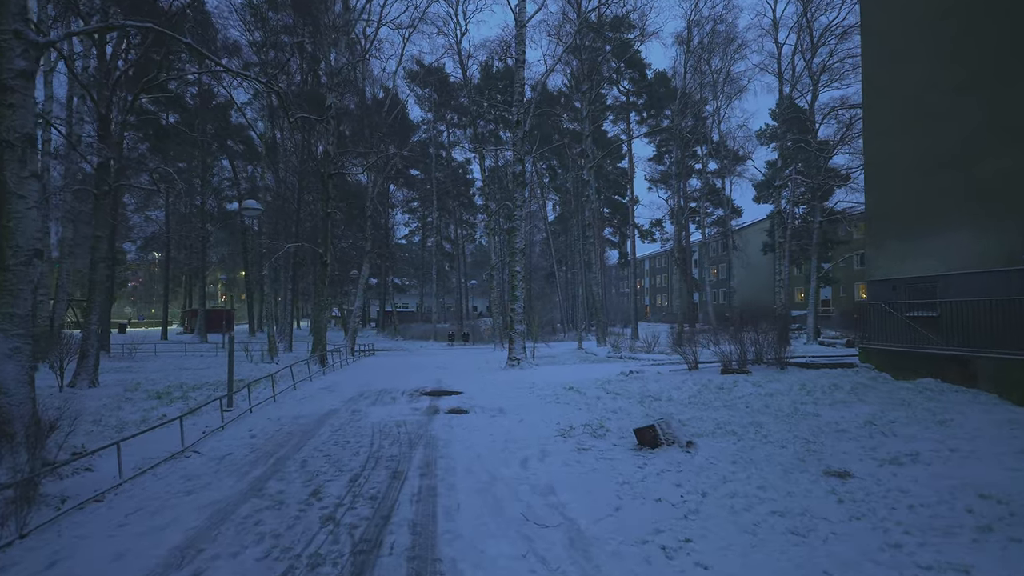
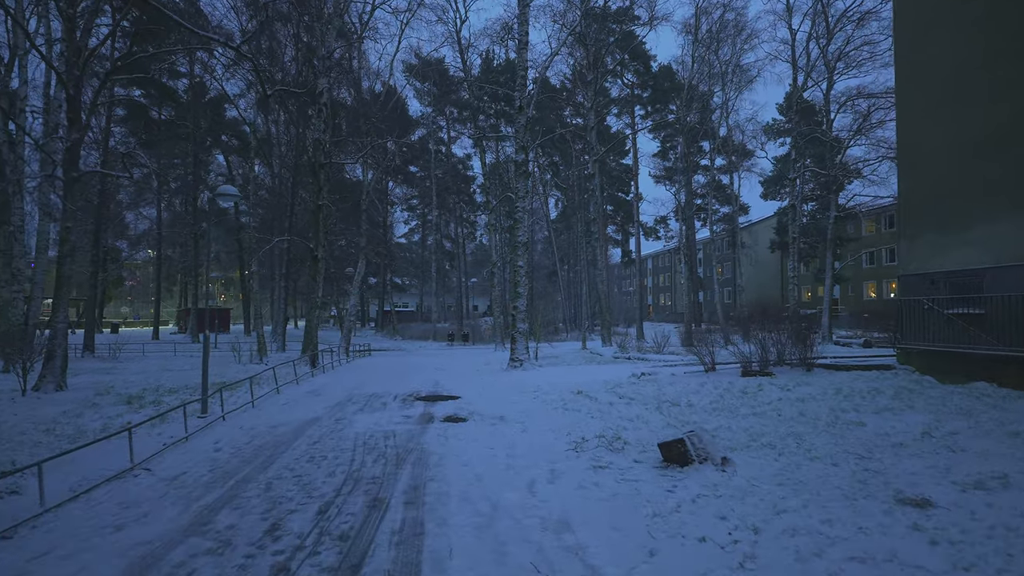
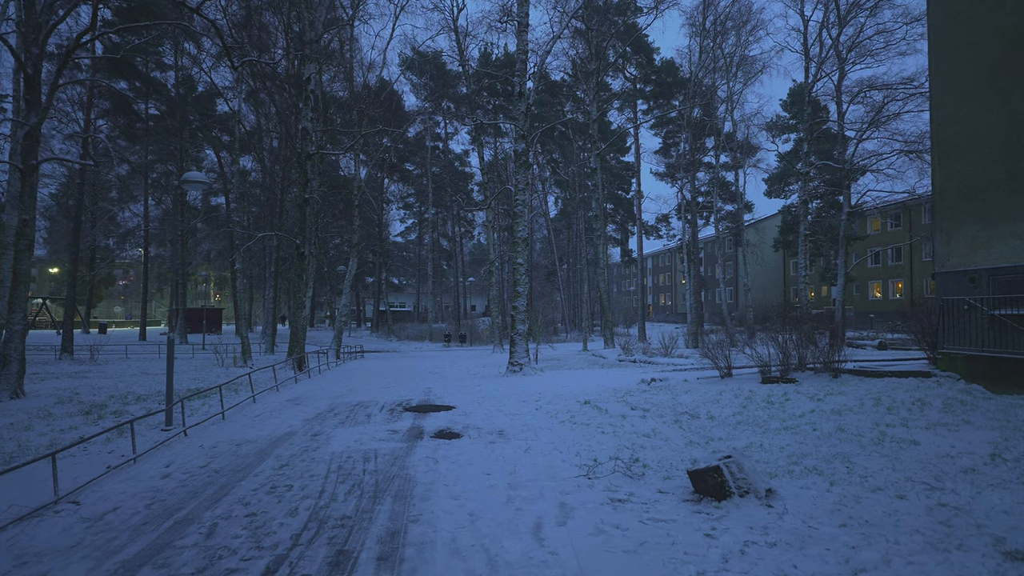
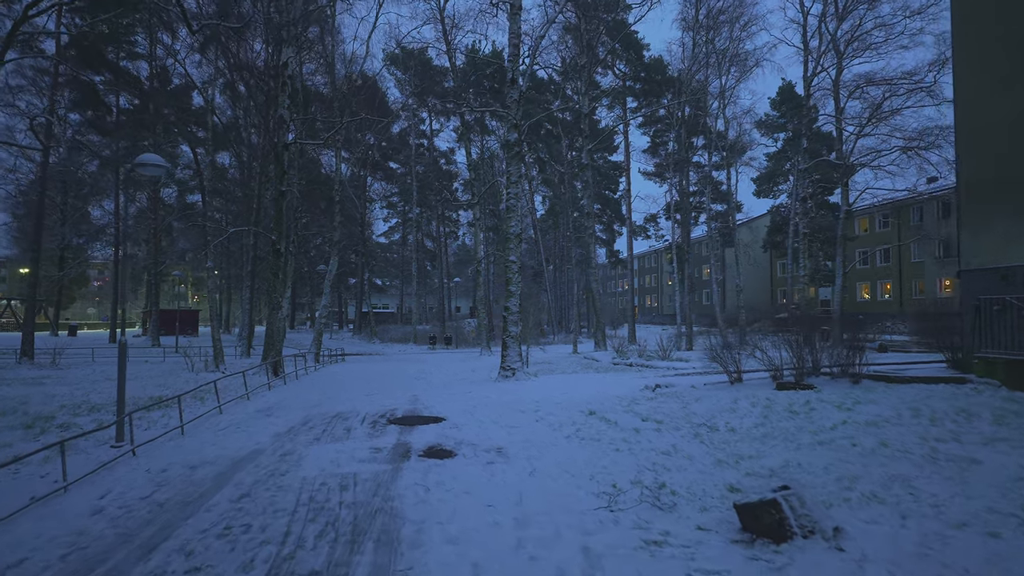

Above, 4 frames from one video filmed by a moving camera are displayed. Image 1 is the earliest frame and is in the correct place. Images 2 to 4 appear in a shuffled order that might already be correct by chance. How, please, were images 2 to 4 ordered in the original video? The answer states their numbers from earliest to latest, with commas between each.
2, 3, 4
